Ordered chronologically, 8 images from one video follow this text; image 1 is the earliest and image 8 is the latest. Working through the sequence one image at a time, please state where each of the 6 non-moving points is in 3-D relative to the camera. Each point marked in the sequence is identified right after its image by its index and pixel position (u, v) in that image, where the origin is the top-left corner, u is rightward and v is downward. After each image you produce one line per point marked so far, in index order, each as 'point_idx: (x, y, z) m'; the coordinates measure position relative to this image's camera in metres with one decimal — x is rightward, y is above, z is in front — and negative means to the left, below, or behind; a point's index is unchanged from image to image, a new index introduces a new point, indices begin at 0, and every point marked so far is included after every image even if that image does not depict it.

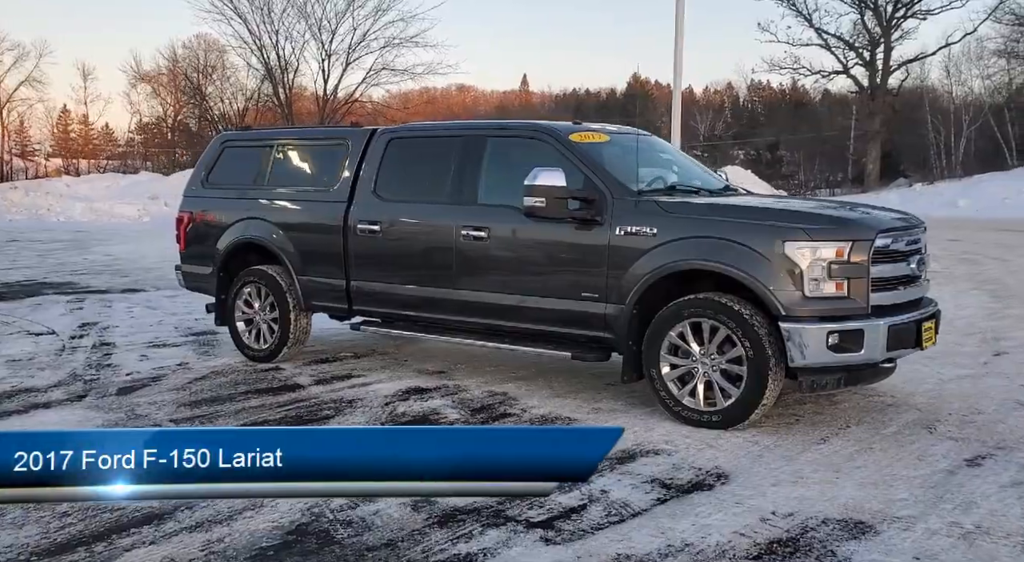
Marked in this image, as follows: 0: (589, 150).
0: (+0.6, +0.9, +5.6) m
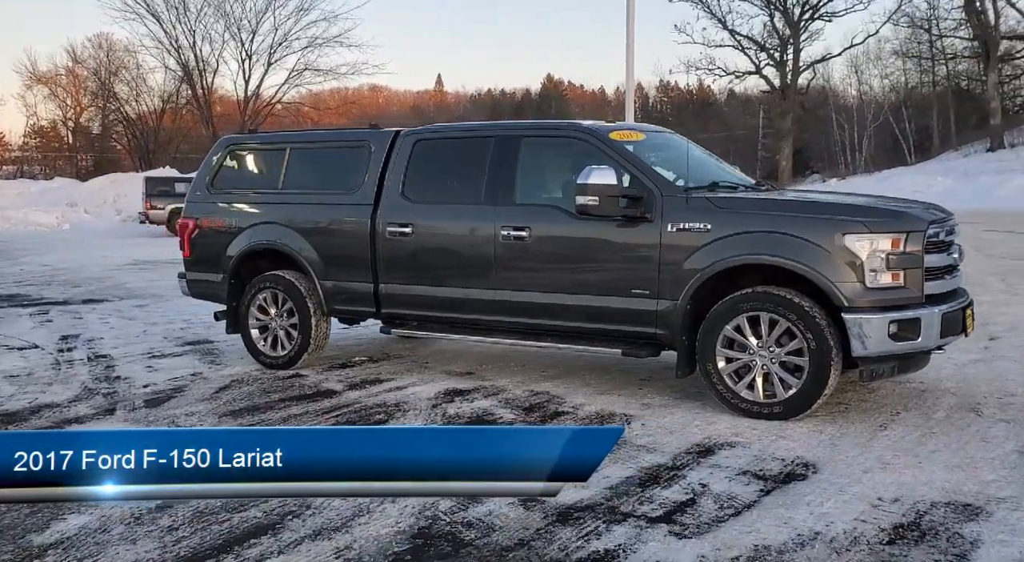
0: (+0.8, +0.9, +5.6) m
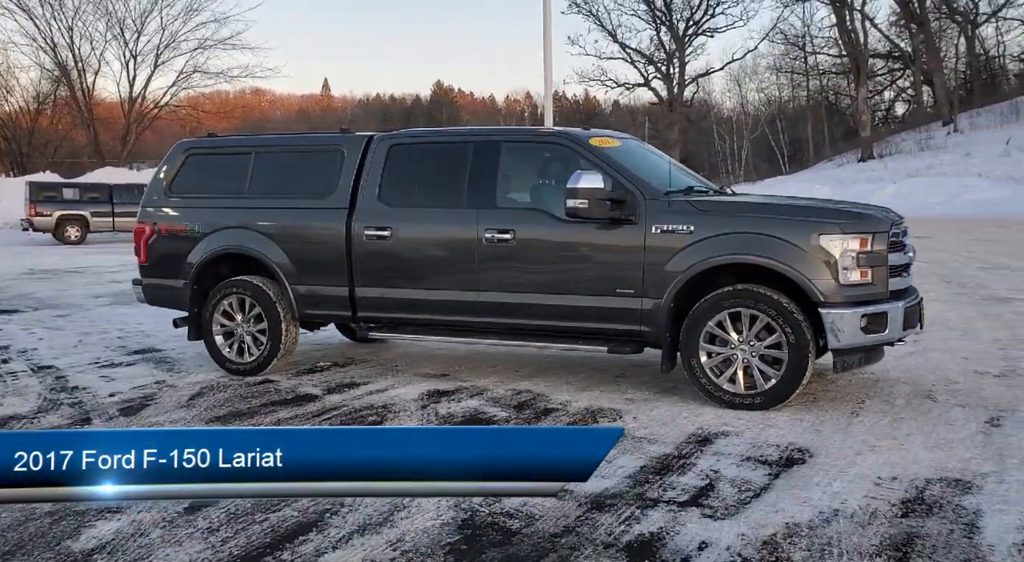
0: (+0.7, +0.9, +5.8) m
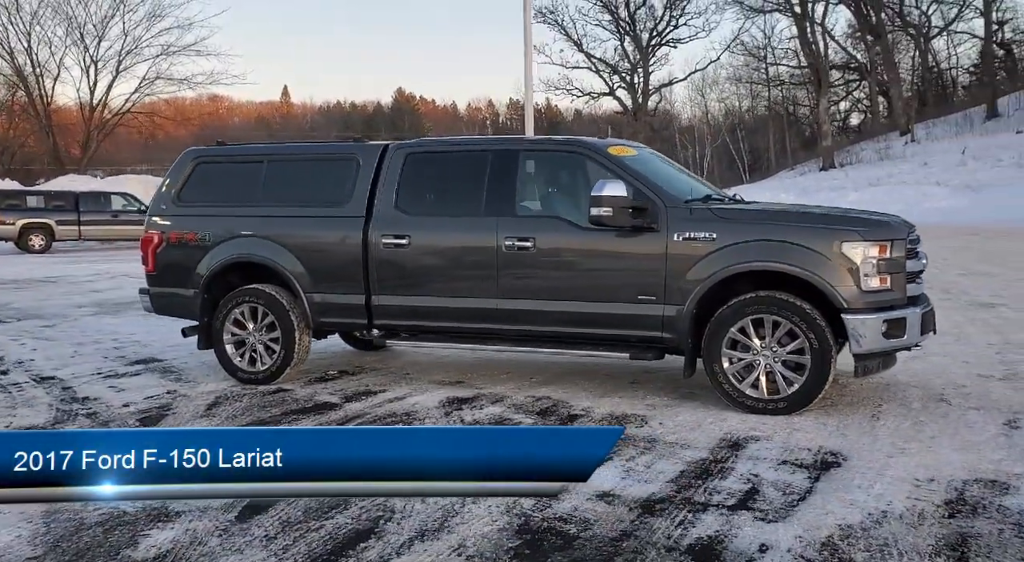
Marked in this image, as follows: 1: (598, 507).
0: (+0.9, +0.9, +5.9) m
1: (+0.4, -1.0, +3.5) m
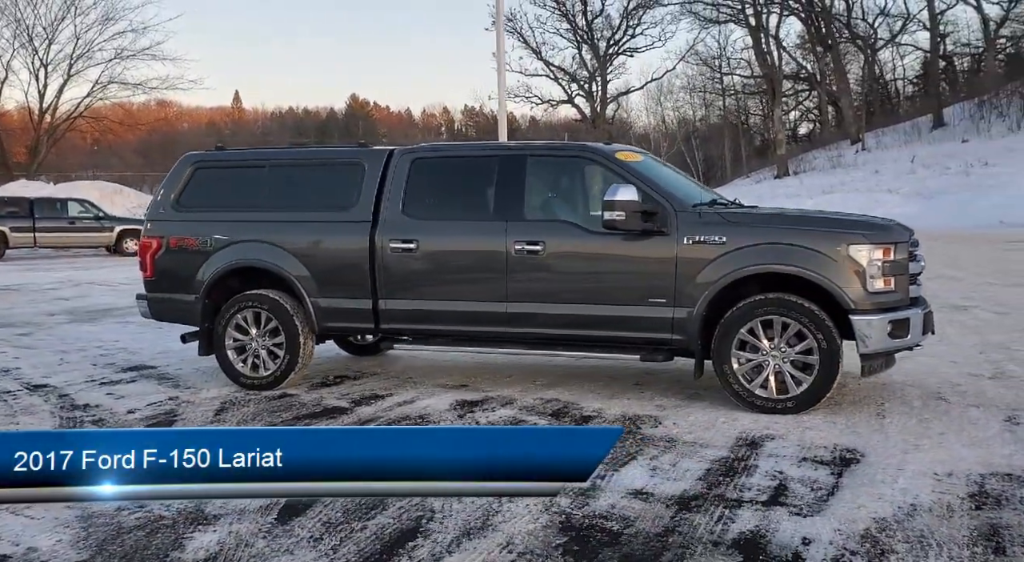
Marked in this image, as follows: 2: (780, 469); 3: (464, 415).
0: (+0.9, +0.8, +6.0) m
1: (+0.5, -1.0, +3.5) m
2: (+1.3, -0.9, +4.0) m
3: (-0.3, -0.9, +5.6) m
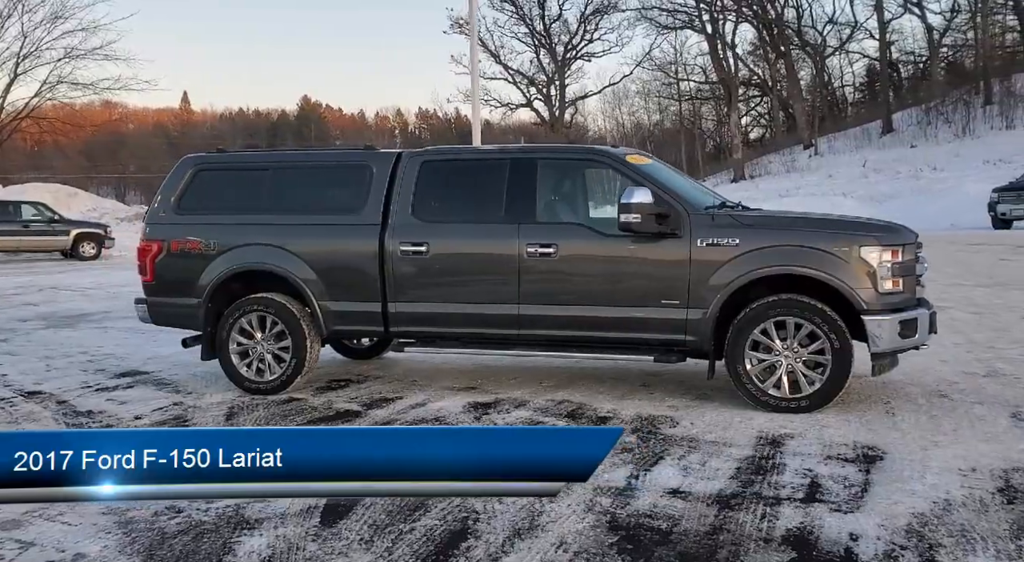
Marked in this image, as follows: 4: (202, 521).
0: (+1.0, +0.8, +6.0) m
1: (+0.7, -1.0, +3.6) m
2: (+1.5, -0.9, +4.1) m
3: (-0.2, -0.9, +5.6) m
4: (-1.3, -1.0, +3.5) m
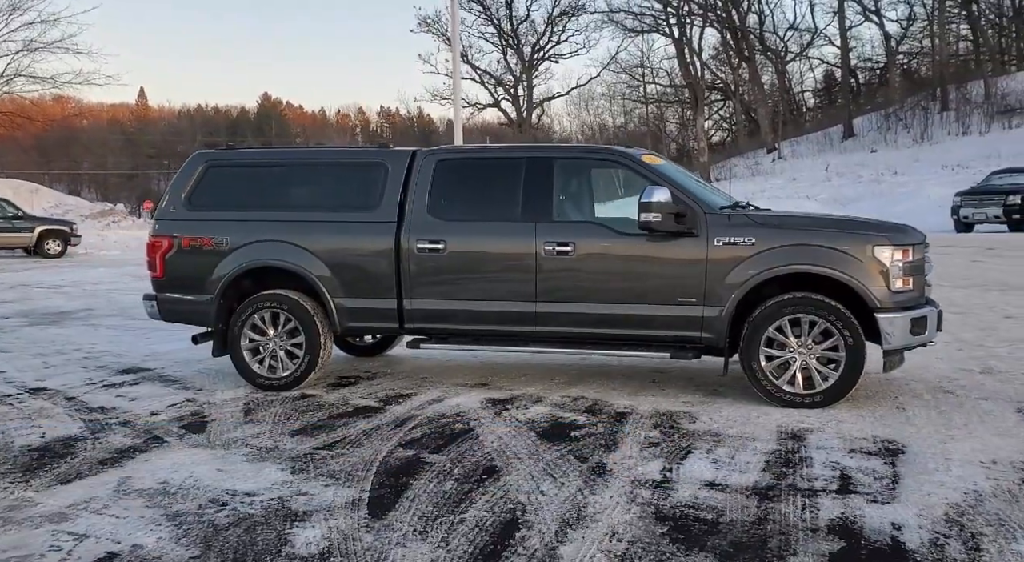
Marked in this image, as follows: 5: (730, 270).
0: (+1.1, +0.8, +6.1) m
1: (+0.9, -1.0, +3.7) m
2: (+1.7, -0.9, +4.2) m
3: (-0.1, -0.9, +5.7) m
4: (-1.1, -1.0, +3.5) m
5: (+1.5, +0.1, +5.7) m
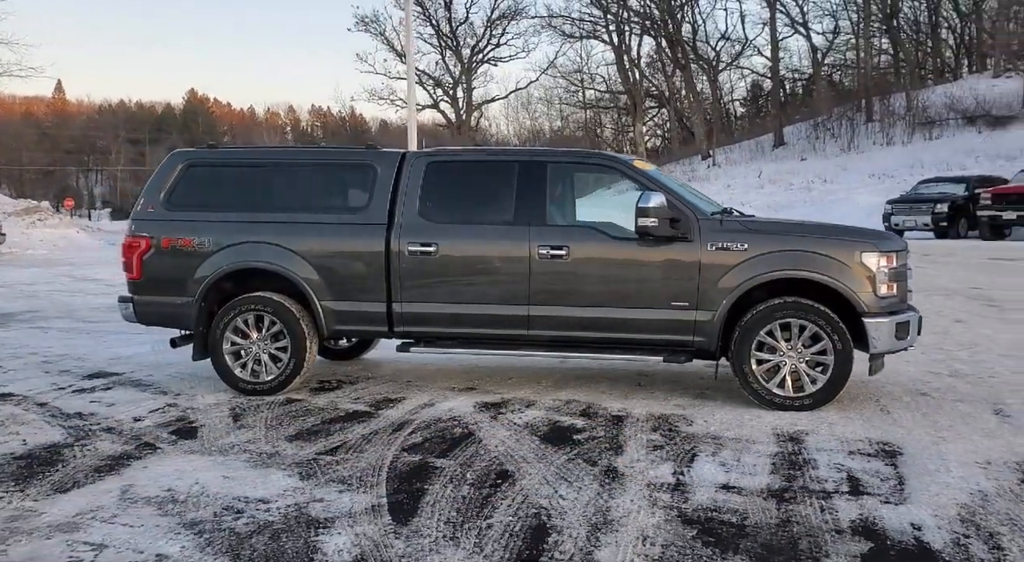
0: (+1.1, +0.8, +6.2) m
1: (+1.0, -1.0, +3.7) m
2: (+1.7, -1.0, +4.3) m
3: (-0.1, -1.0, +5.7) m
4: (-1.0, -1.0, +3.4) m
5: (+1.5, 0.0, +5.8) m
